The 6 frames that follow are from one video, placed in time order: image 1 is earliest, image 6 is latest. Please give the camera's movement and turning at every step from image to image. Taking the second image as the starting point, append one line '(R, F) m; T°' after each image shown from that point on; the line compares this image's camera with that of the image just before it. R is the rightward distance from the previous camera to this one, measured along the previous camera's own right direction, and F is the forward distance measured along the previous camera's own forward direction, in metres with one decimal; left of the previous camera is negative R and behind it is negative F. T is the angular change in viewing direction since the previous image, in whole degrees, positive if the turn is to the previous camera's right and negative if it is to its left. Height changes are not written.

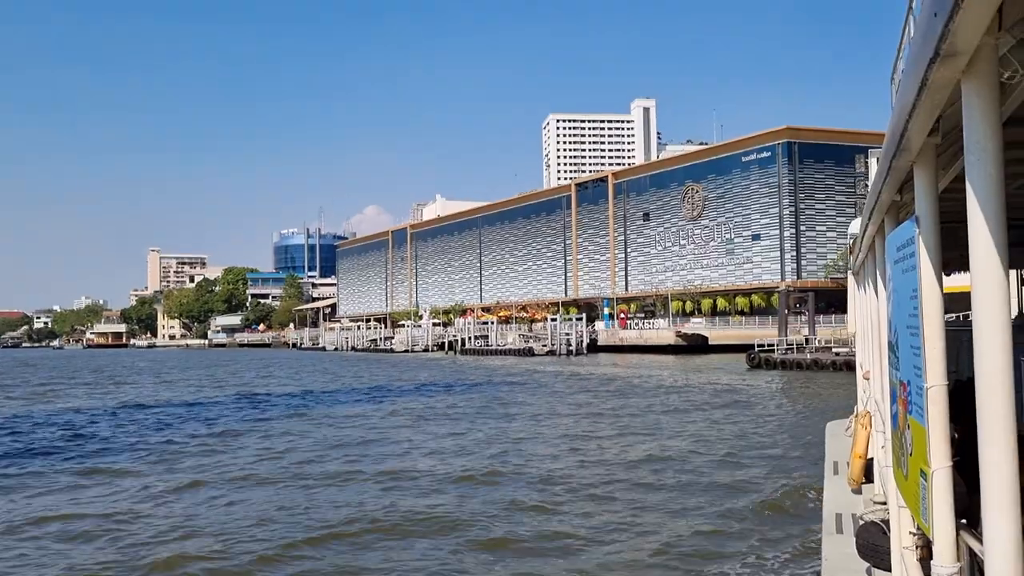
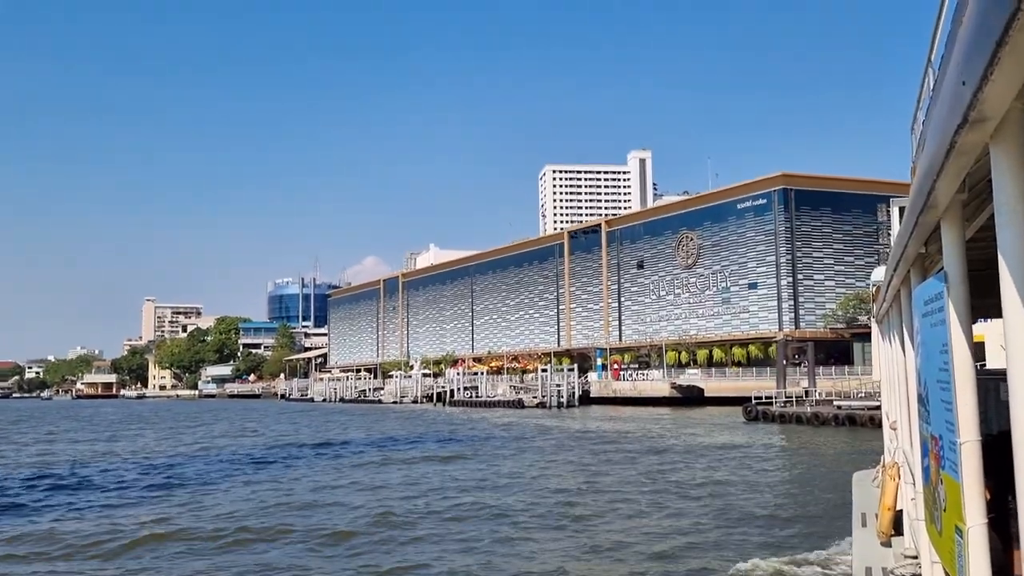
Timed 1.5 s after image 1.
(+0.5, +1.6) m; 0°
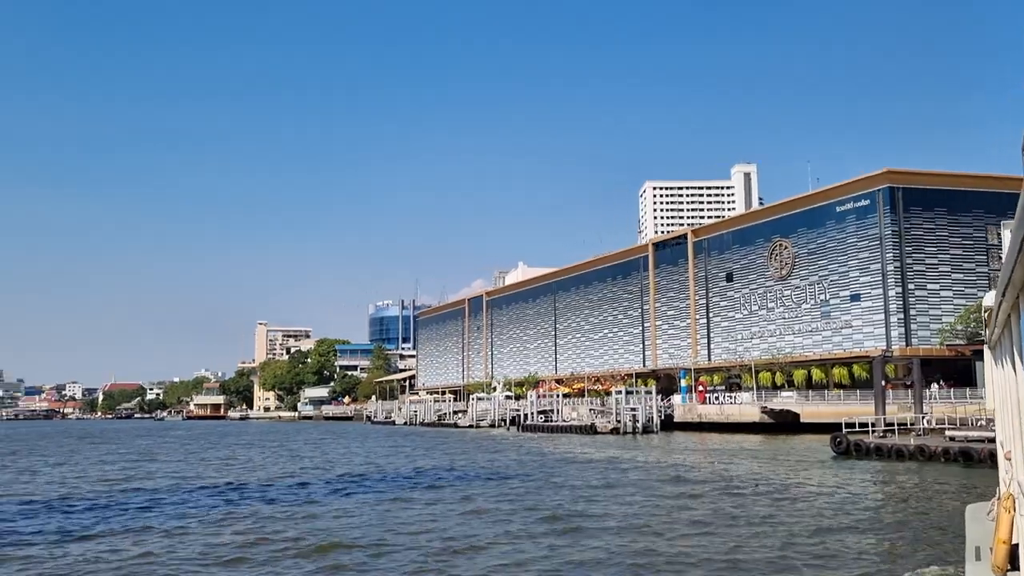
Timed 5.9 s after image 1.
(+2.0, +4.3) m; -7°
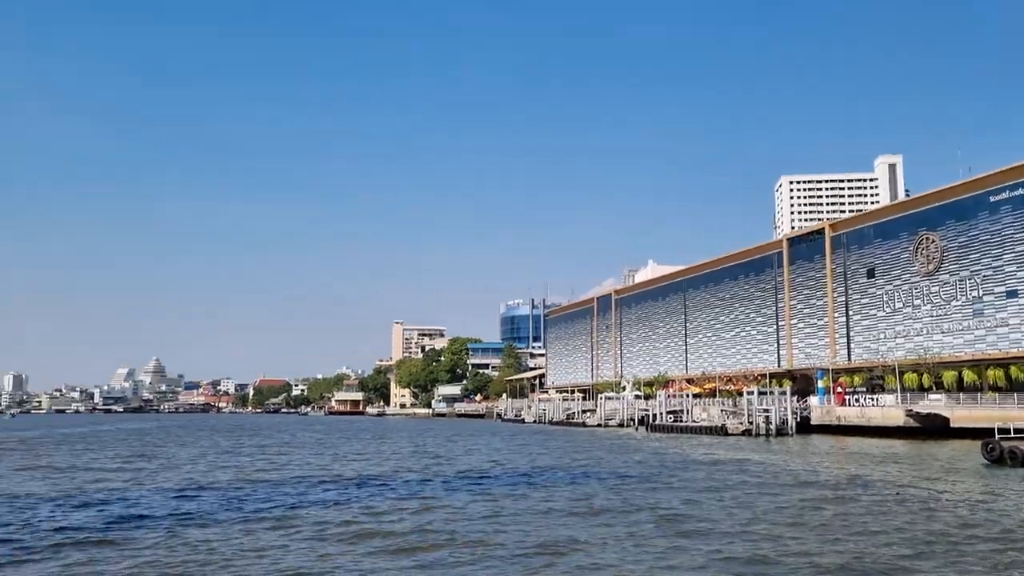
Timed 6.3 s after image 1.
(+0.3, +0.4) m; -8°
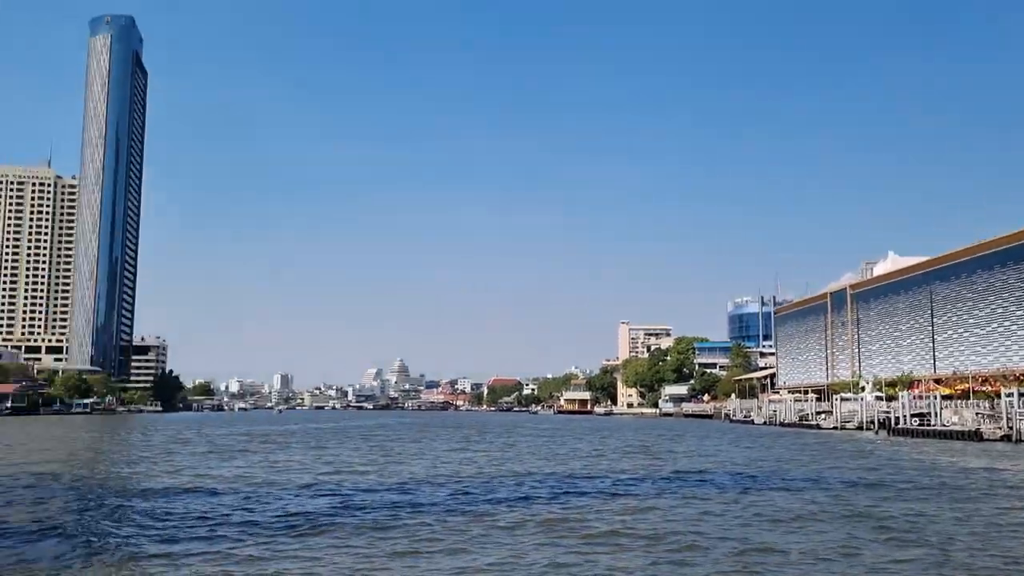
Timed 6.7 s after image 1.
(+0.3, +0.4) m; -14°
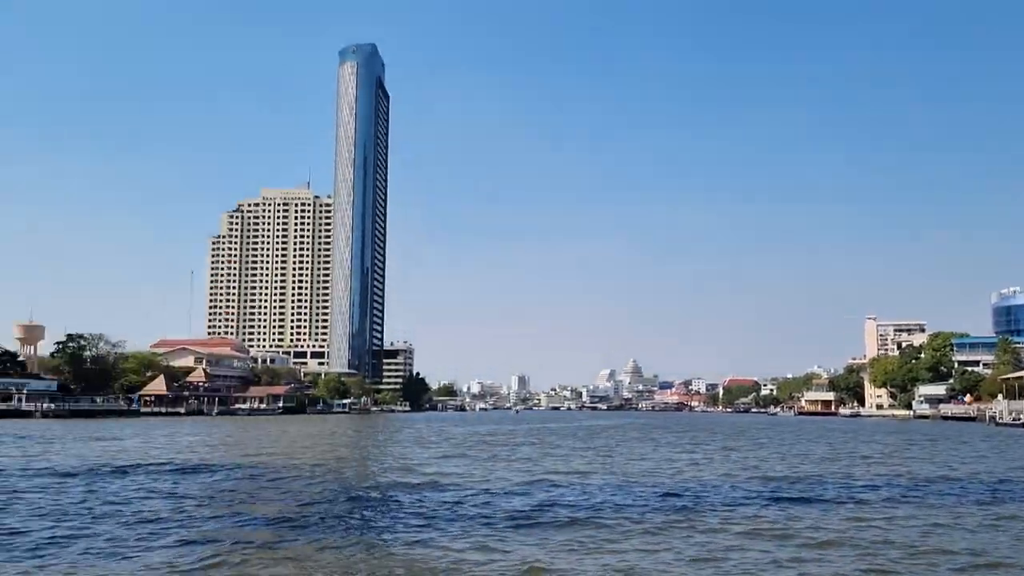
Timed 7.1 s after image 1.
(+0.5, -0.5) m; -15°
